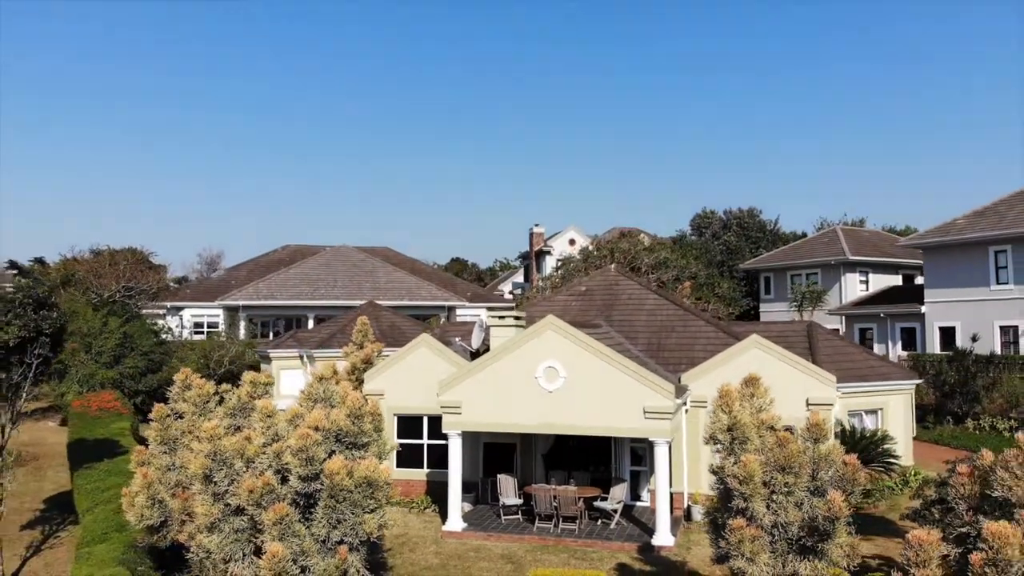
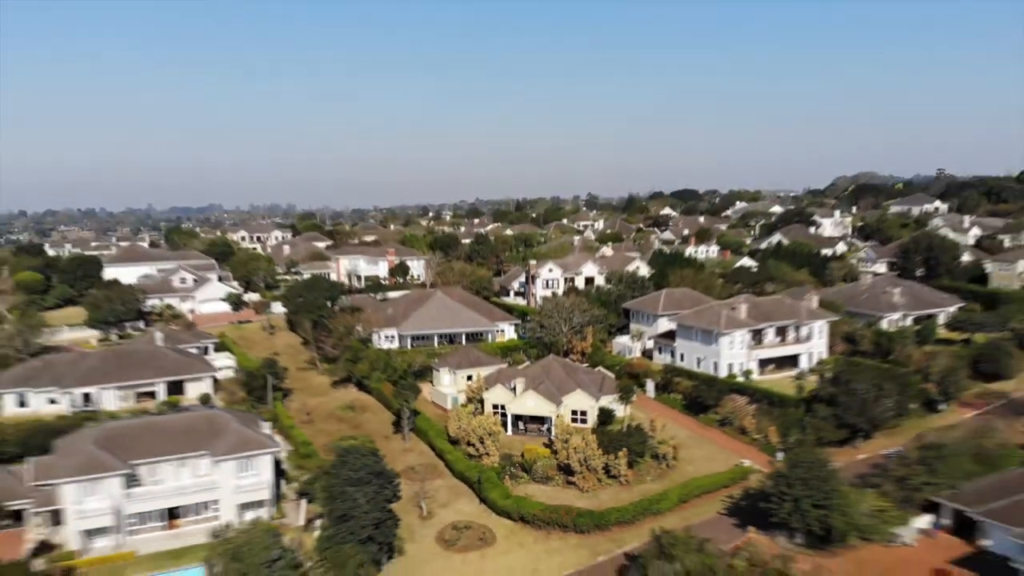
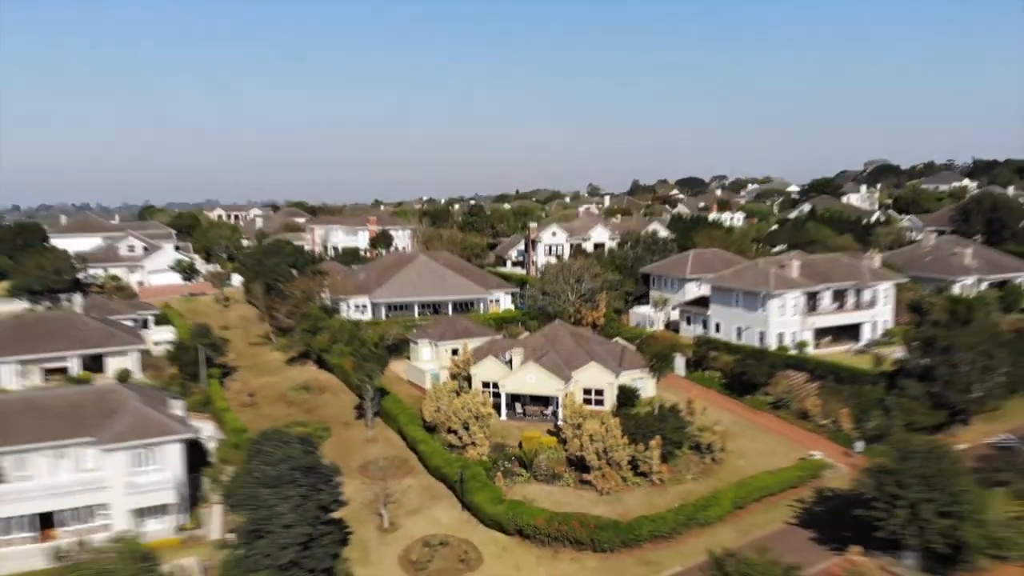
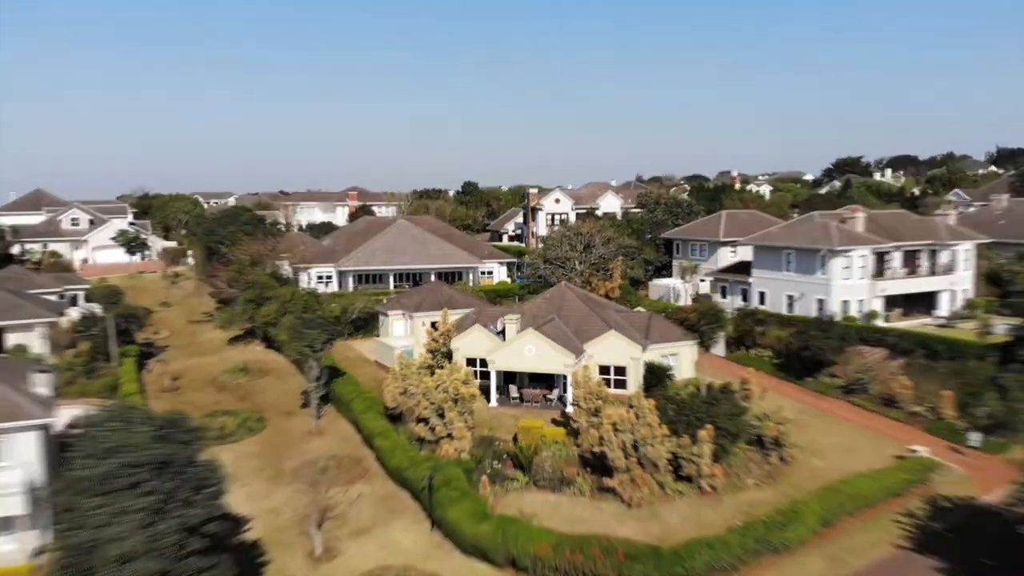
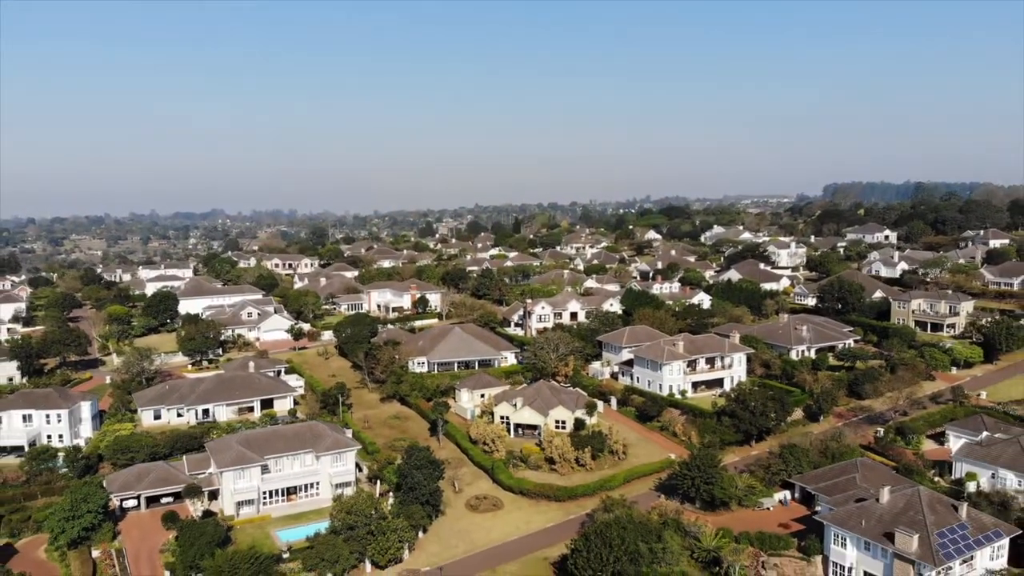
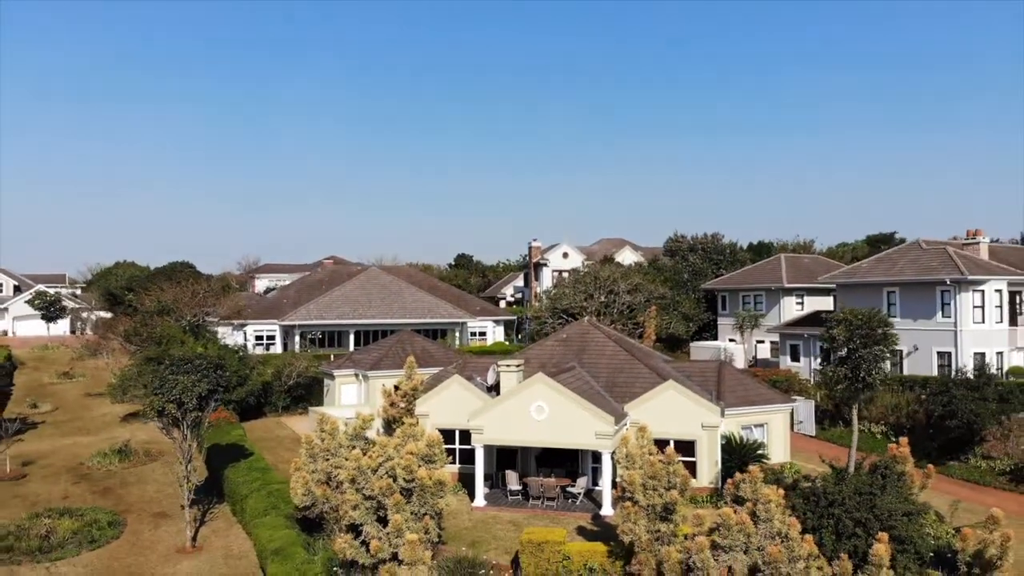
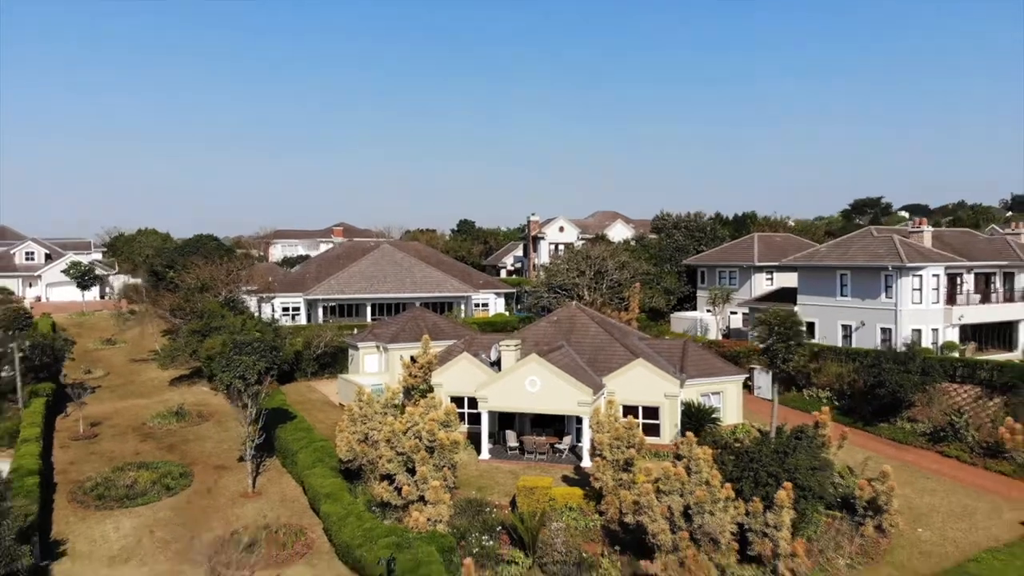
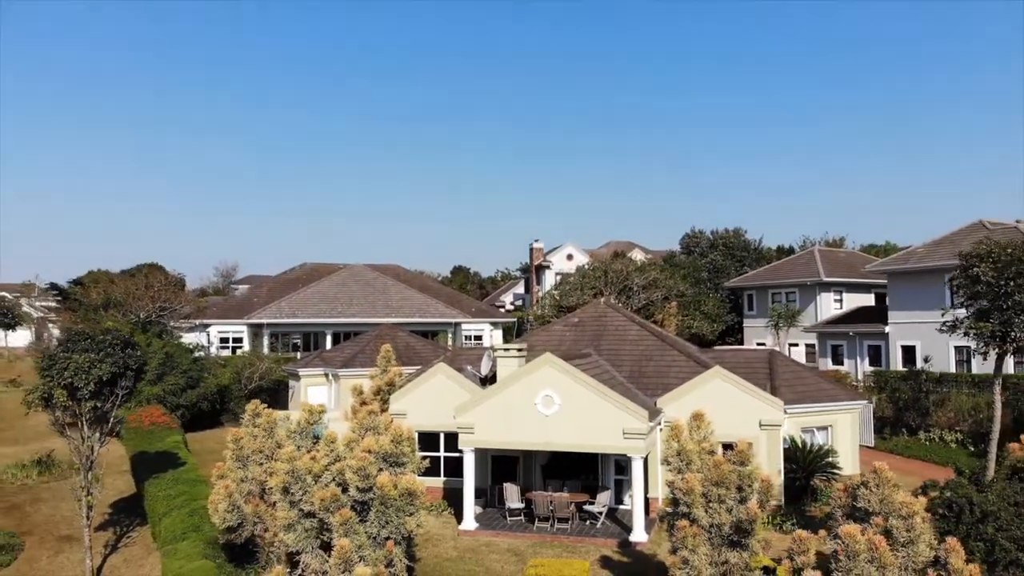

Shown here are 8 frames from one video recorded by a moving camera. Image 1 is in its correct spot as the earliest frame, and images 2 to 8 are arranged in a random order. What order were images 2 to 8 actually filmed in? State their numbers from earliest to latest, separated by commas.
8, 6, 7, 4, 3, 2, 5
